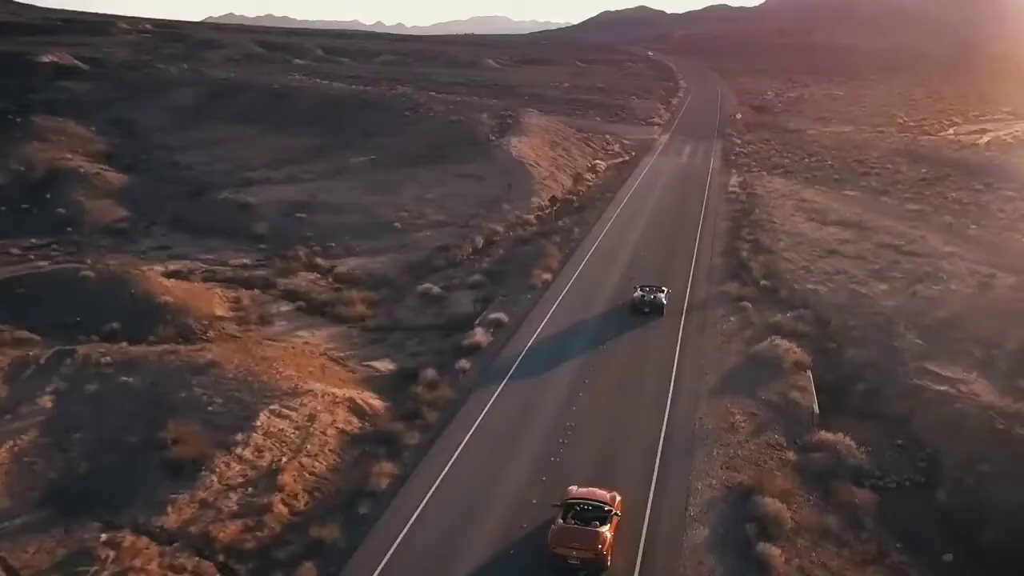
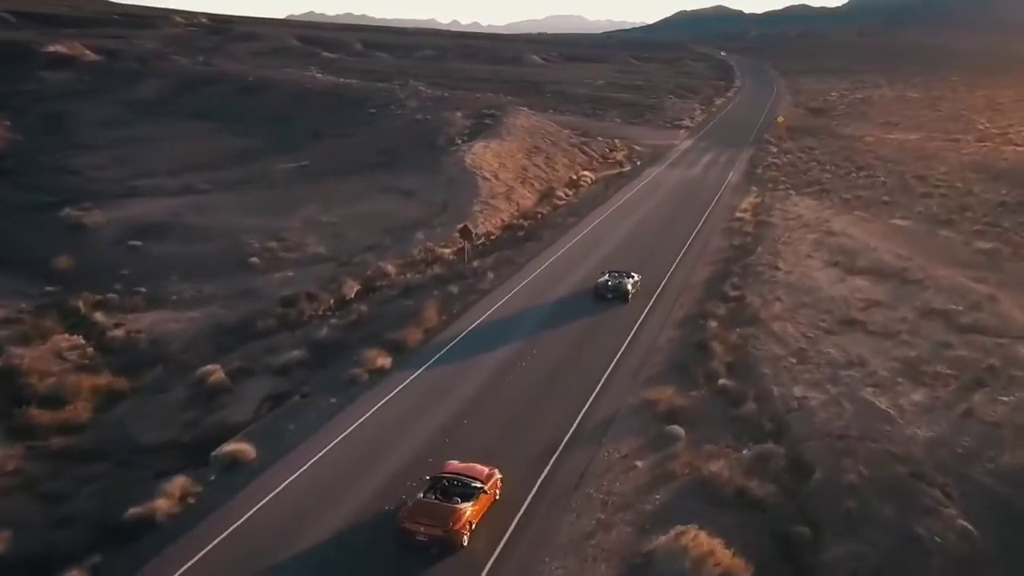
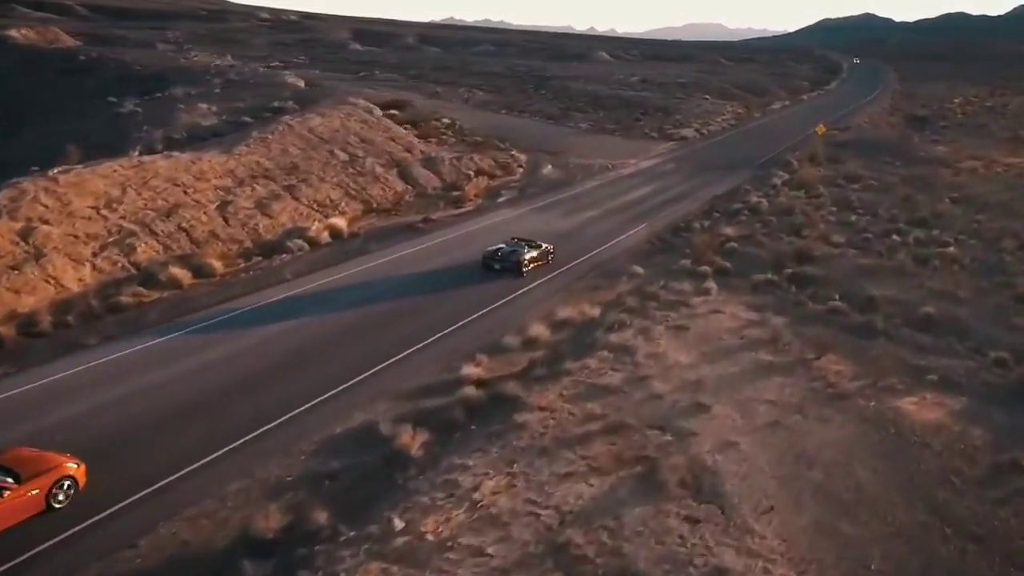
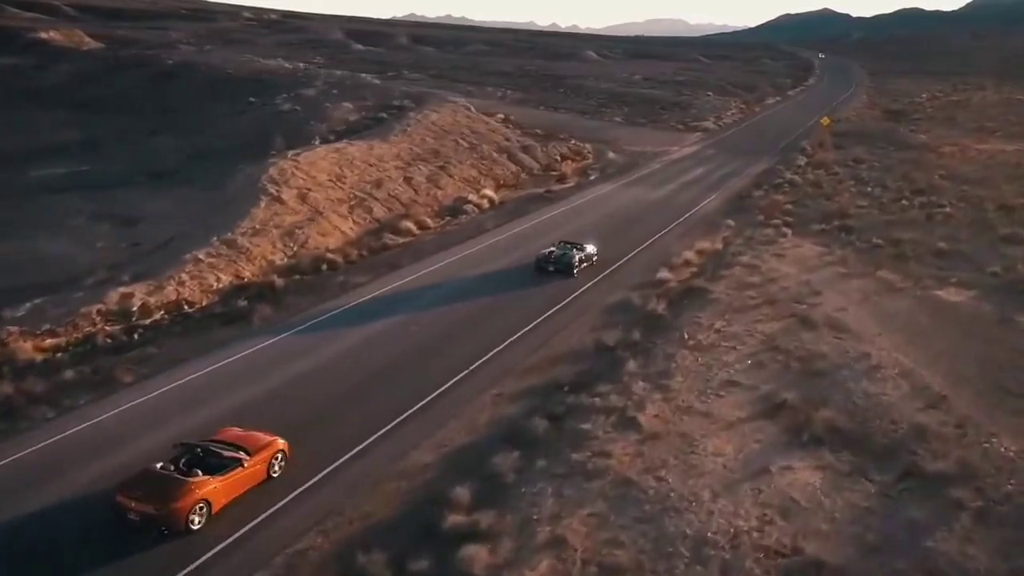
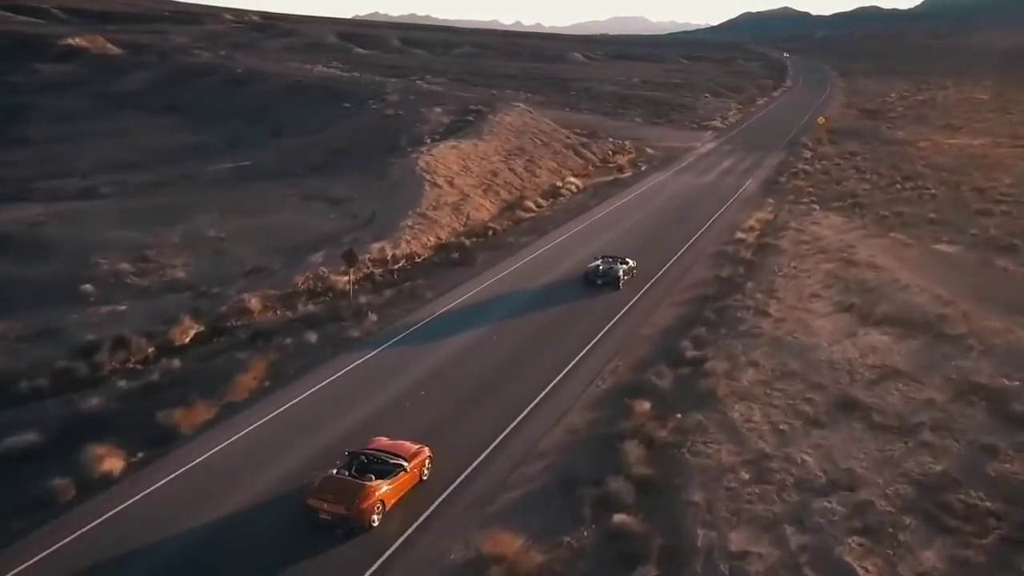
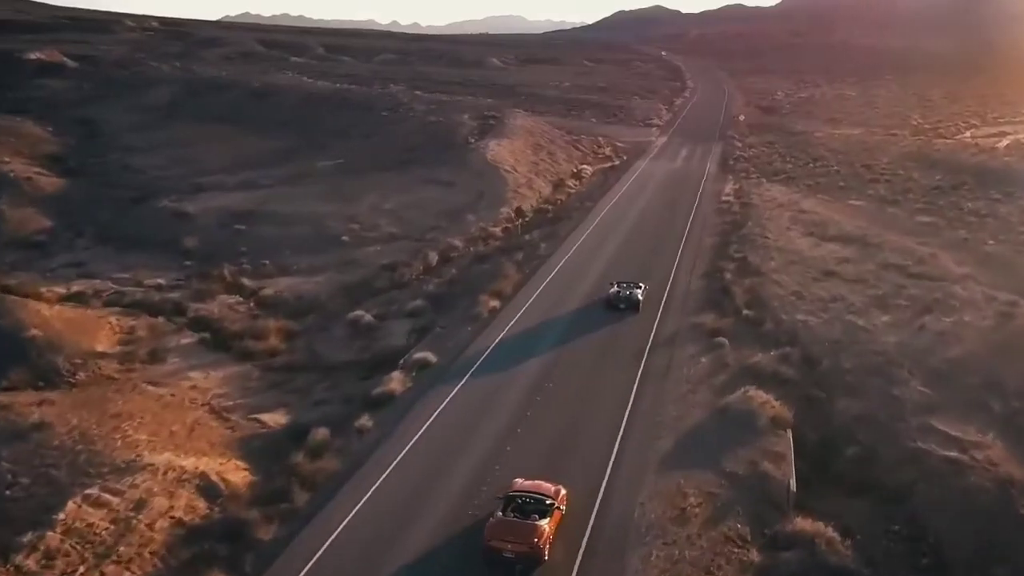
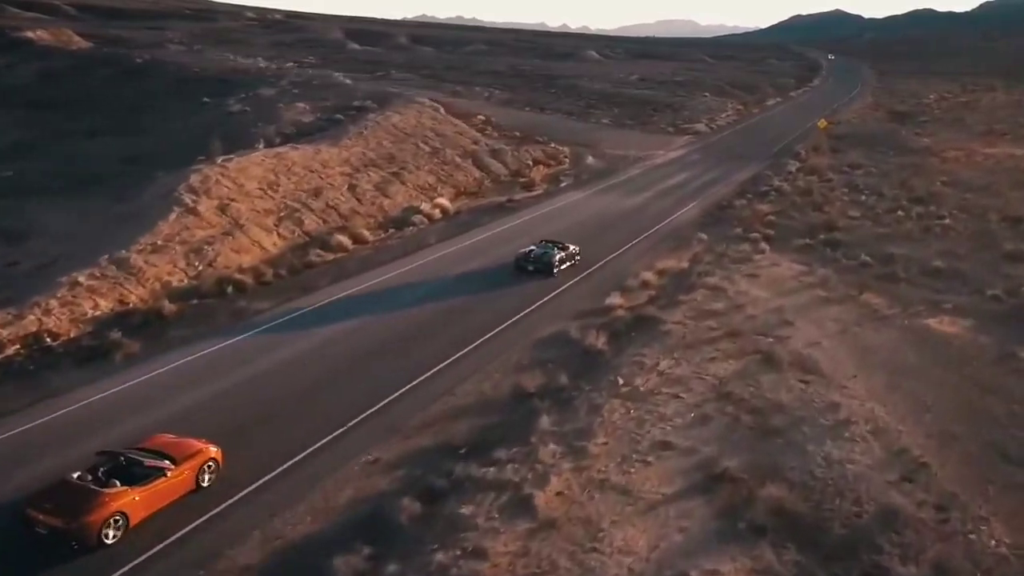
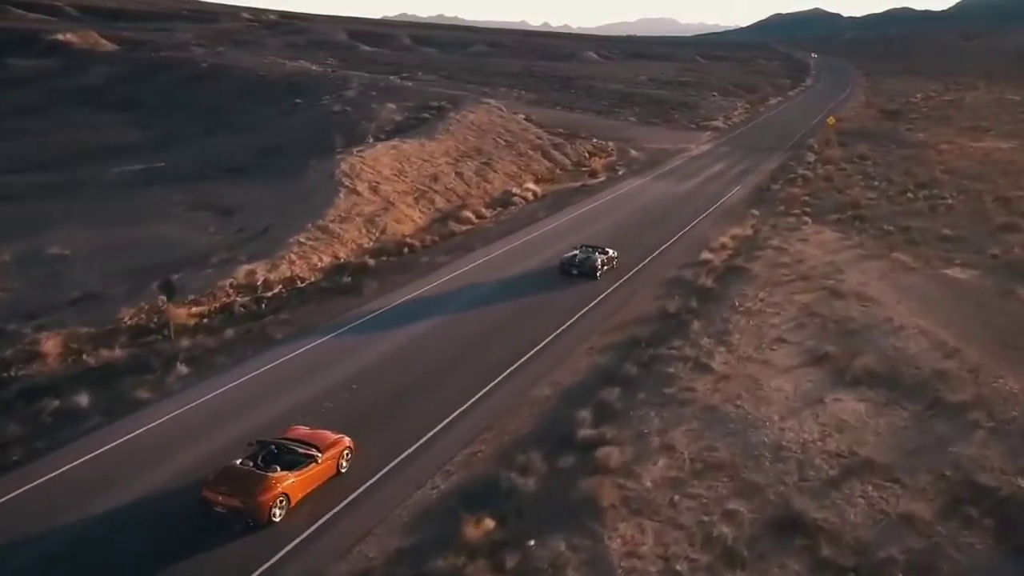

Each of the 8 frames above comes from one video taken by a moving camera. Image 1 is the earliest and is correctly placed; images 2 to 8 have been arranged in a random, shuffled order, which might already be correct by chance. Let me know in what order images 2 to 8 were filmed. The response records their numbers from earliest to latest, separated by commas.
6, 2, 5, 8, 4, 7, 3
